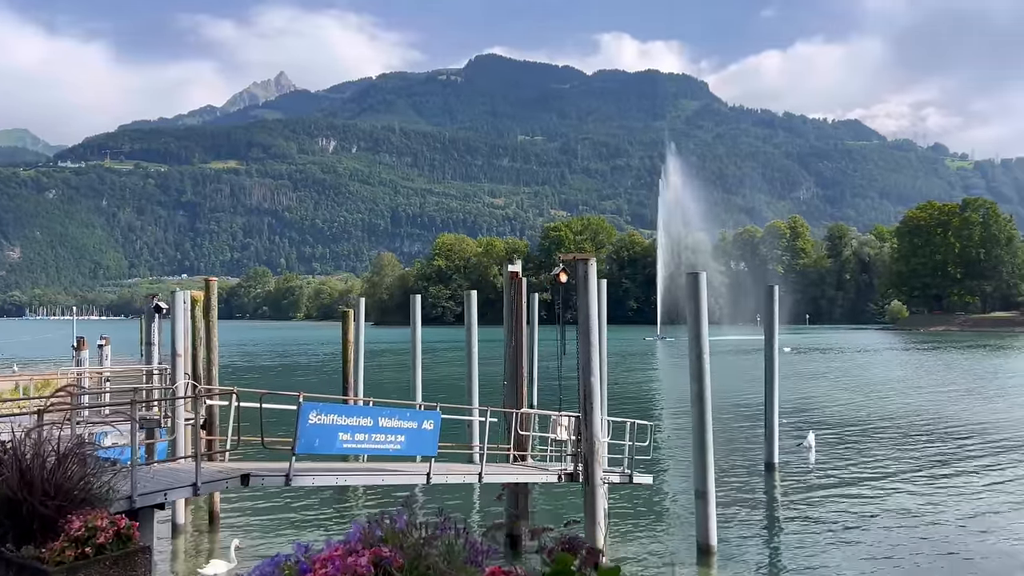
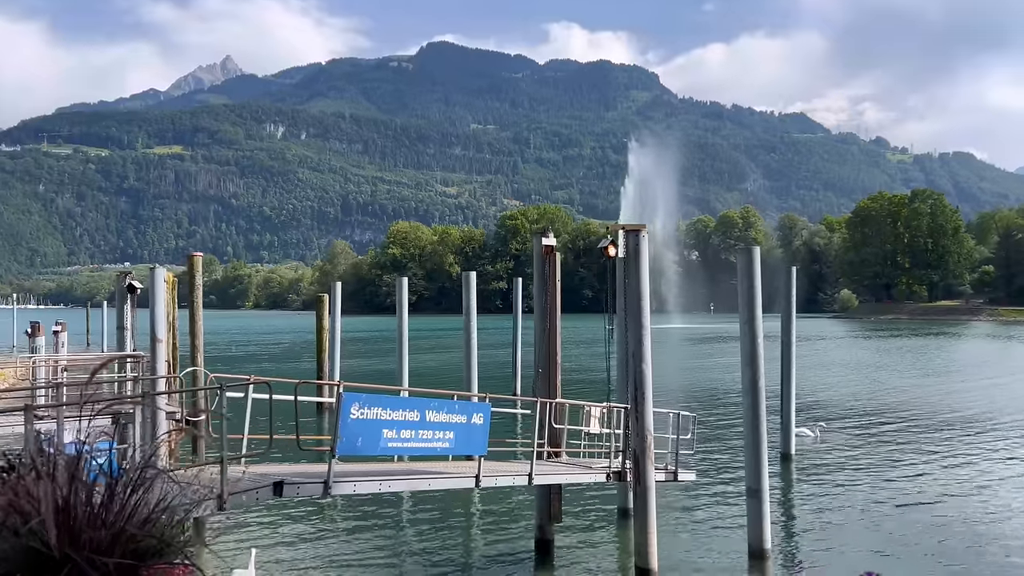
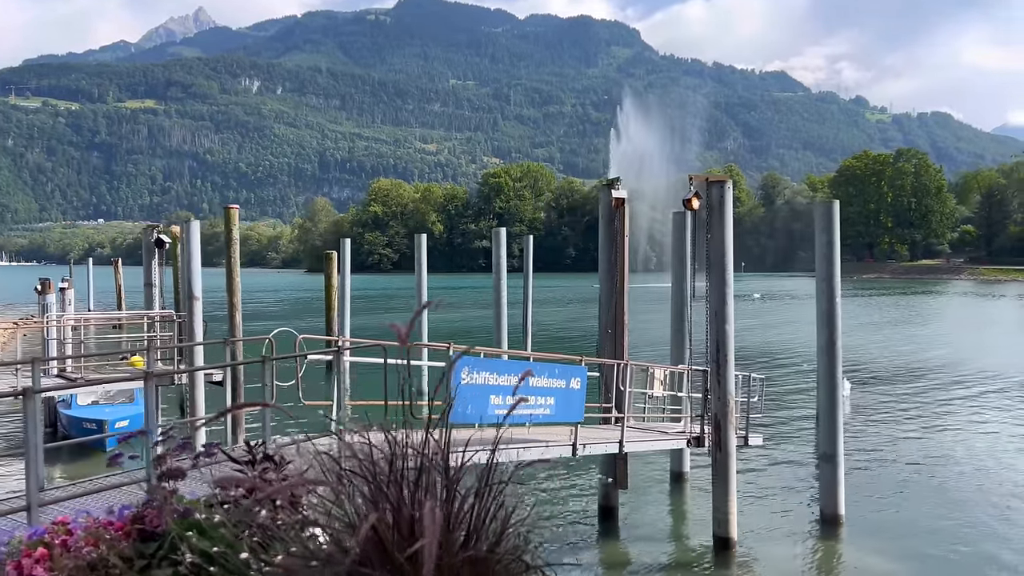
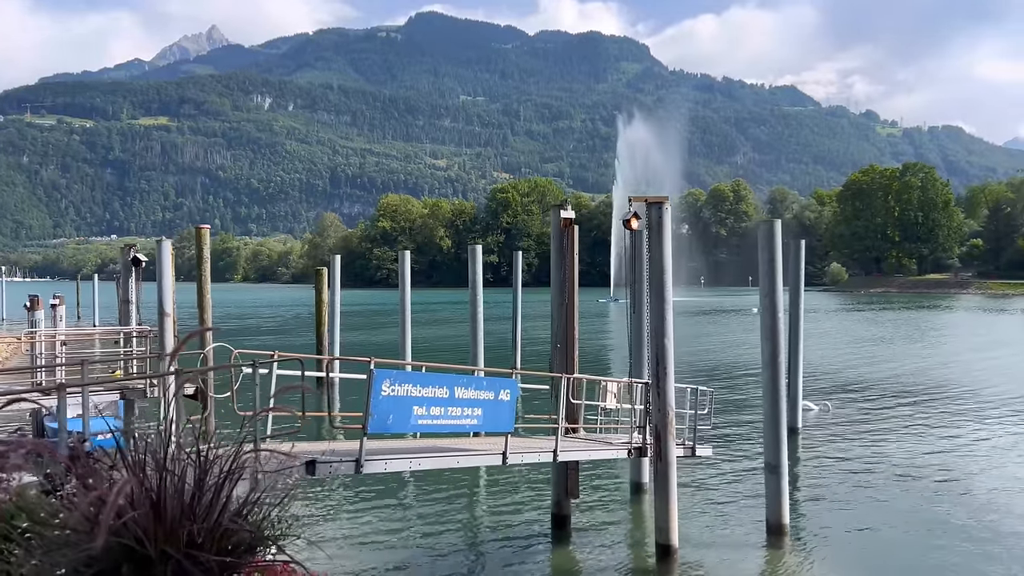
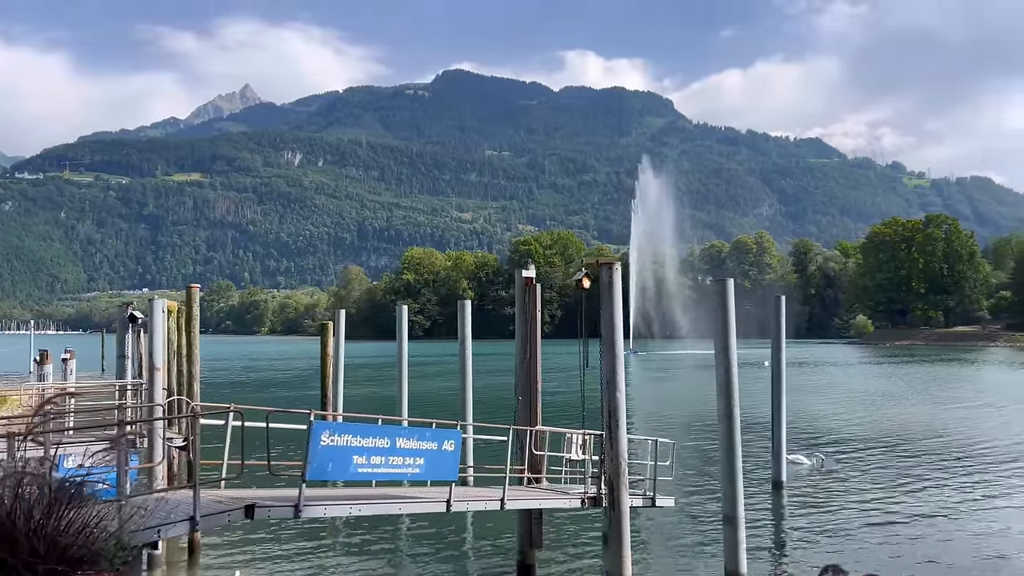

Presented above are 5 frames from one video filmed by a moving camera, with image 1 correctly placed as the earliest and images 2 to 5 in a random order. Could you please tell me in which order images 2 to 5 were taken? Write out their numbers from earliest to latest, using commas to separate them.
5, 2, 4, 3
